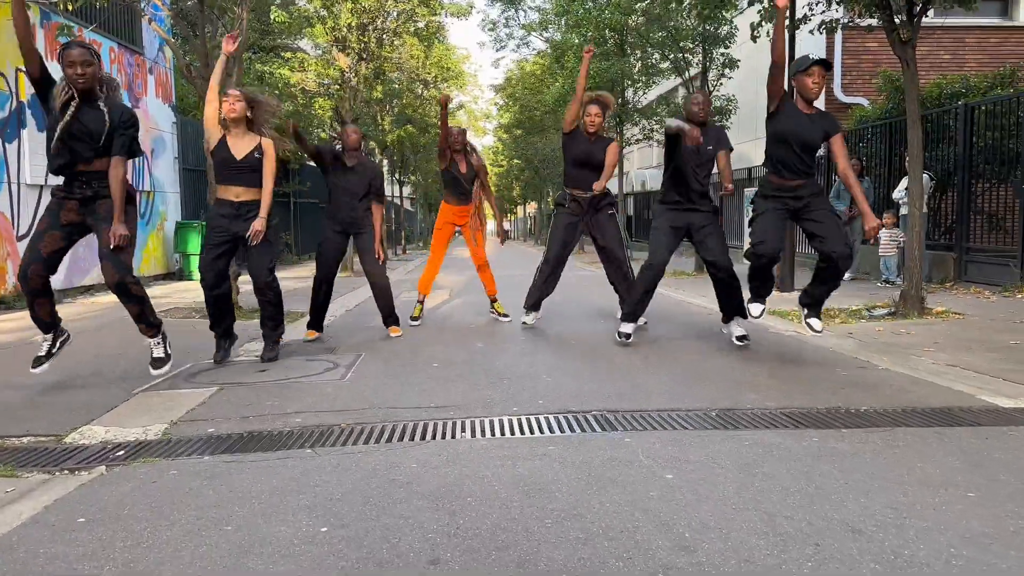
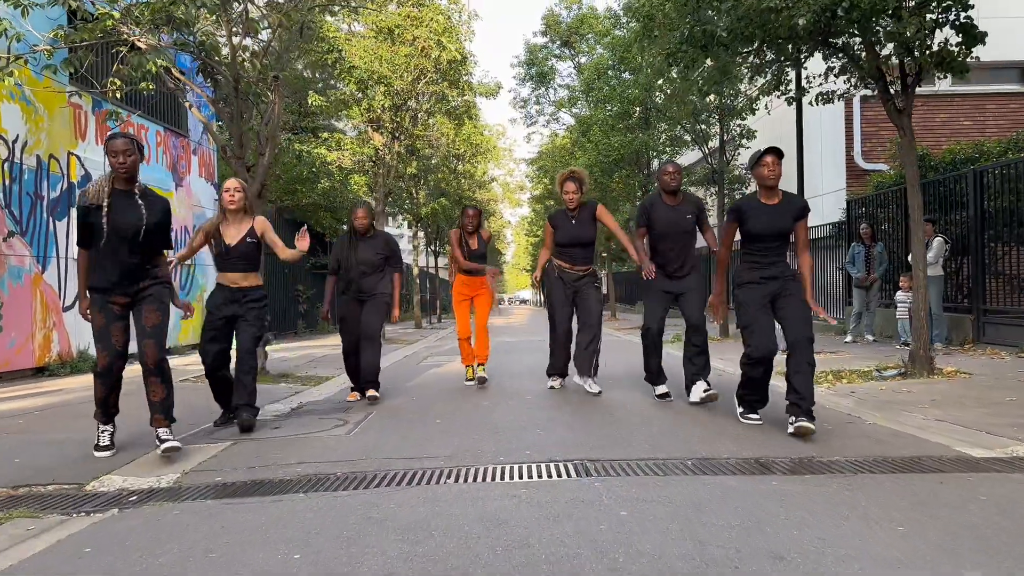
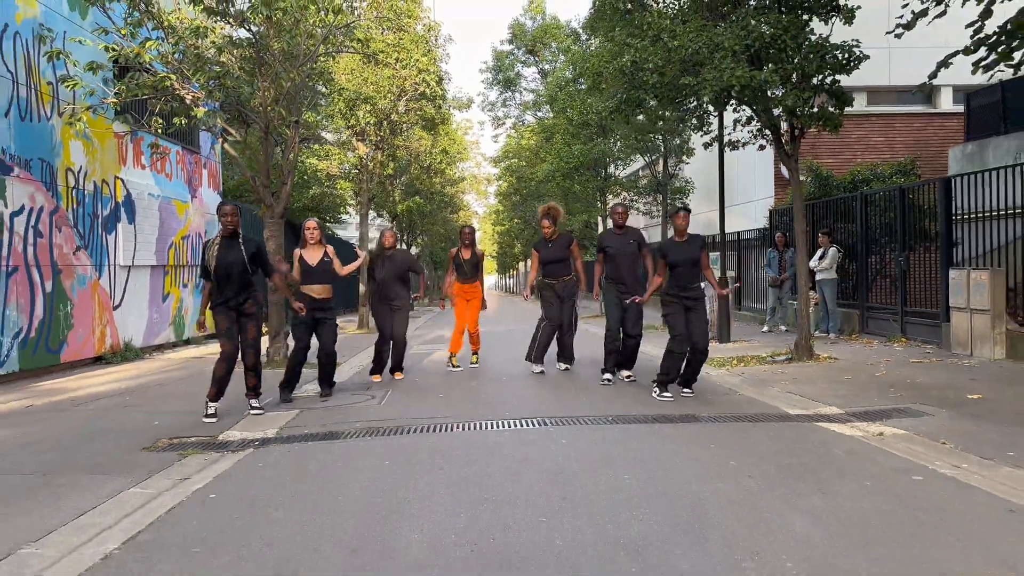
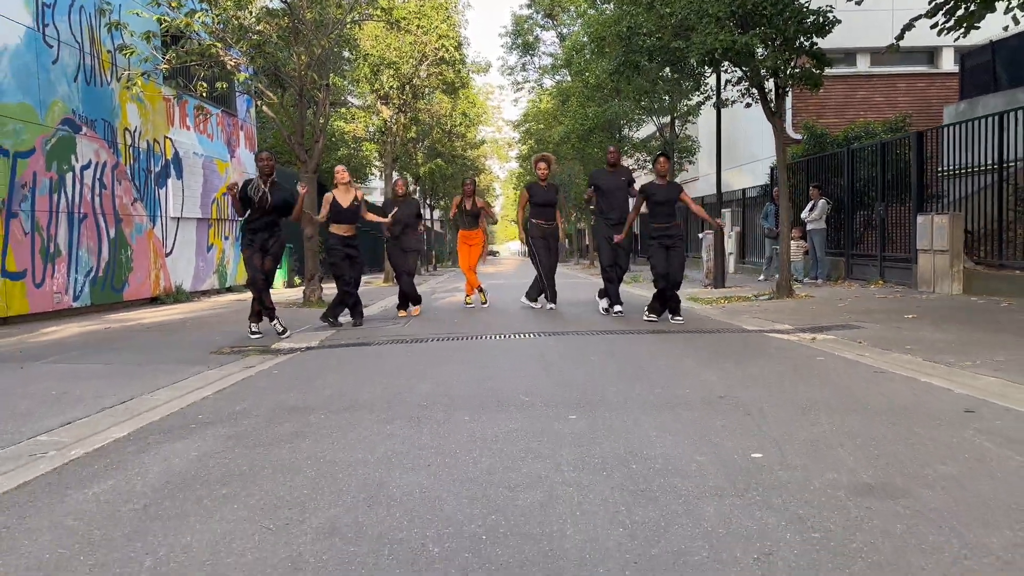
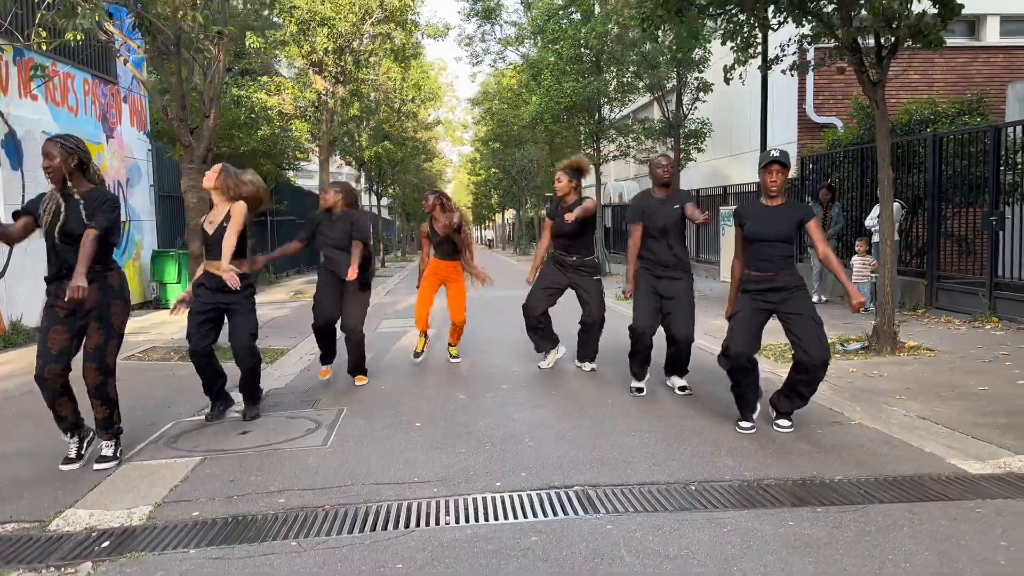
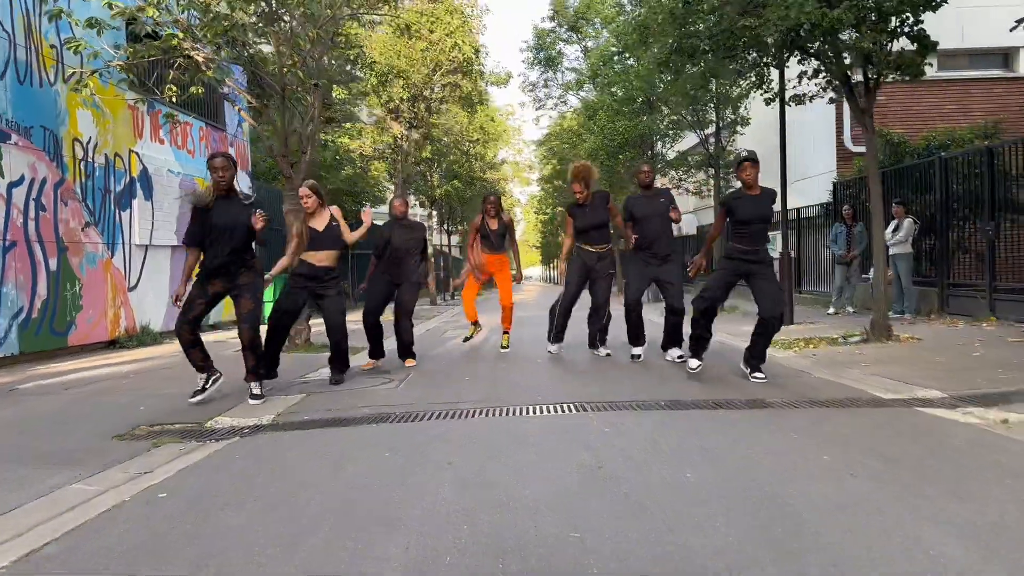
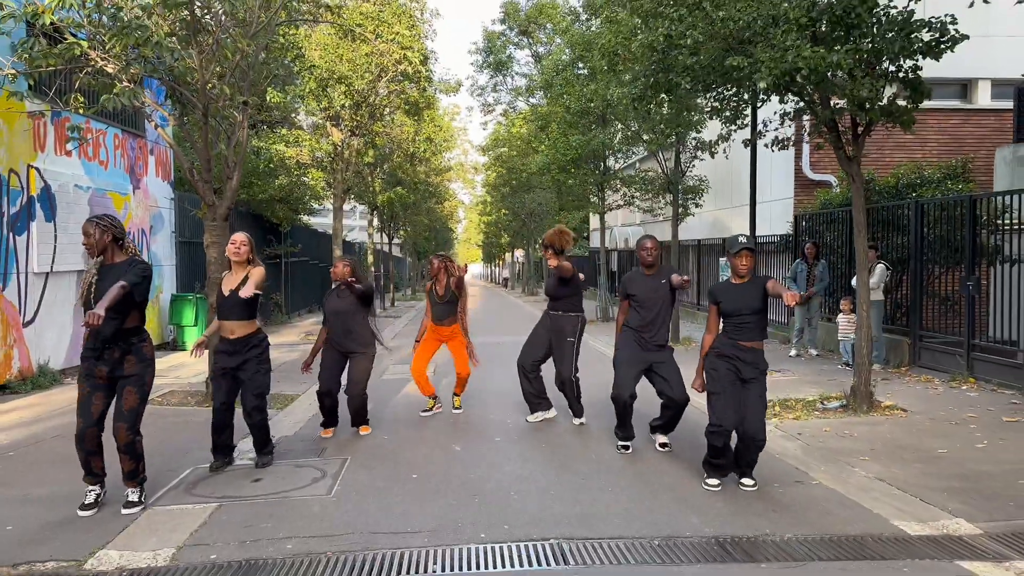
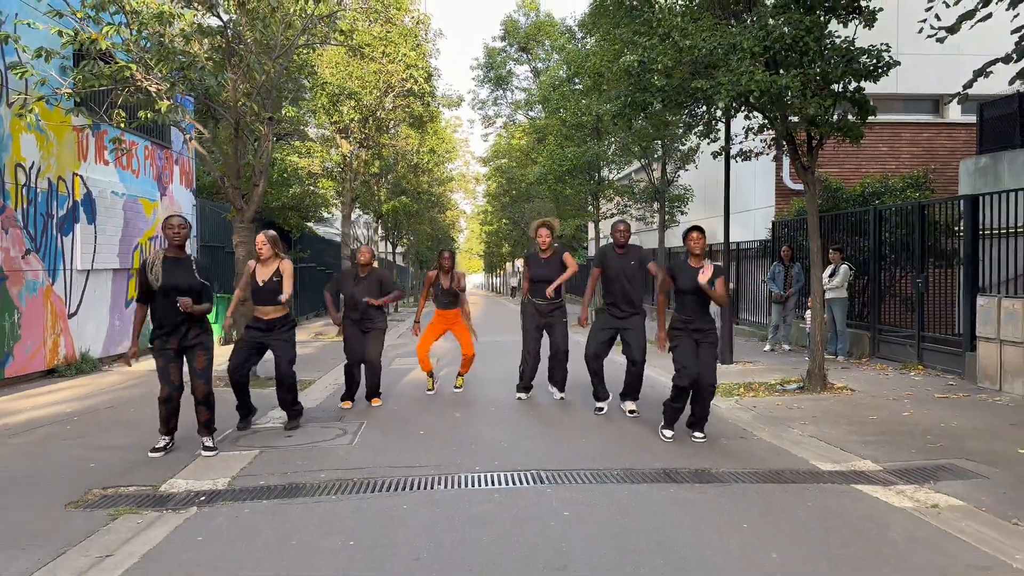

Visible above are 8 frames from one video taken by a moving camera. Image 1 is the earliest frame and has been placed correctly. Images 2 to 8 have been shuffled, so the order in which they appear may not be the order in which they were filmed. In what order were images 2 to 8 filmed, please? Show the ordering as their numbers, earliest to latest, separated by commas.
5, 7, 8, 3, 4, 6, 2
